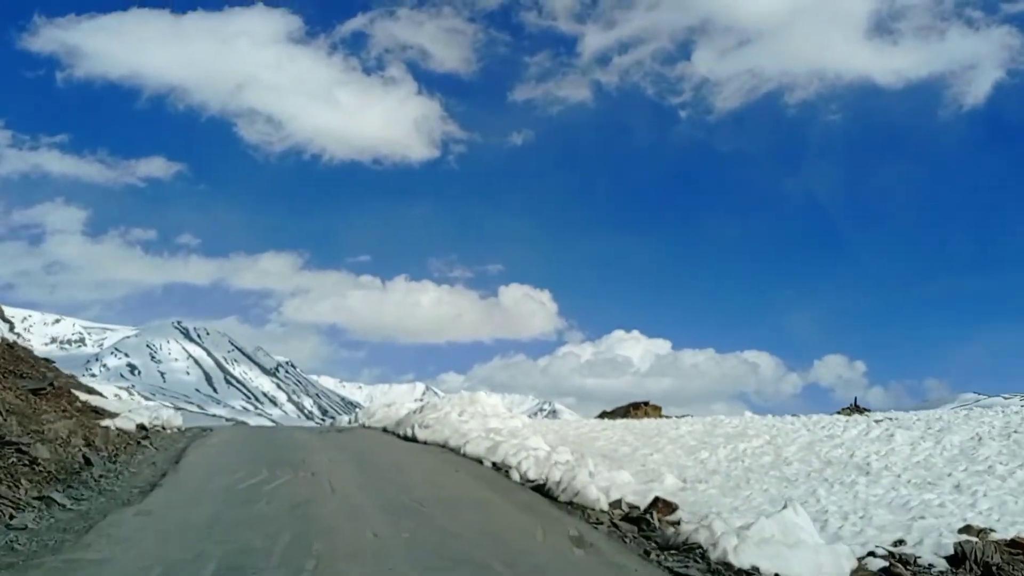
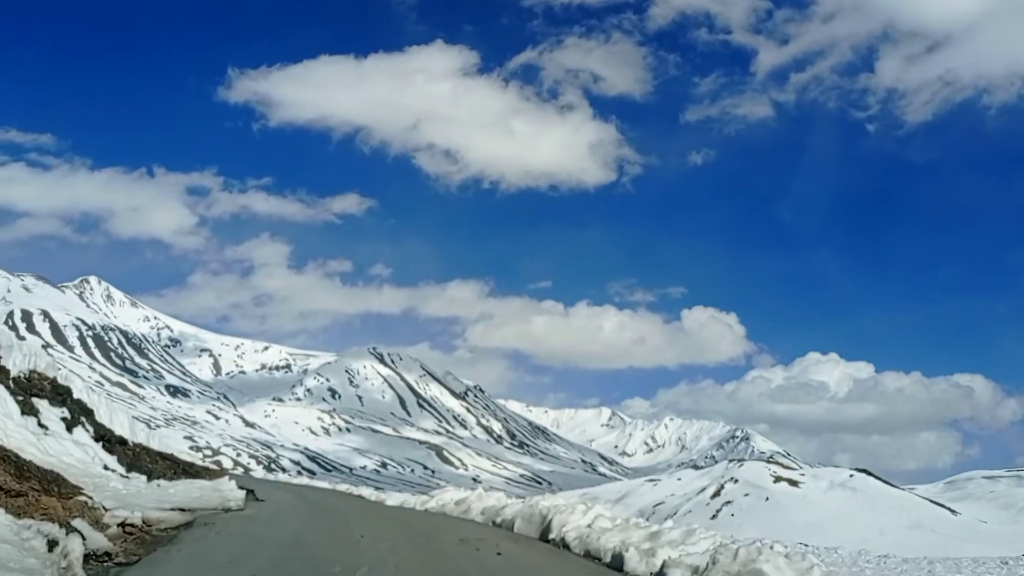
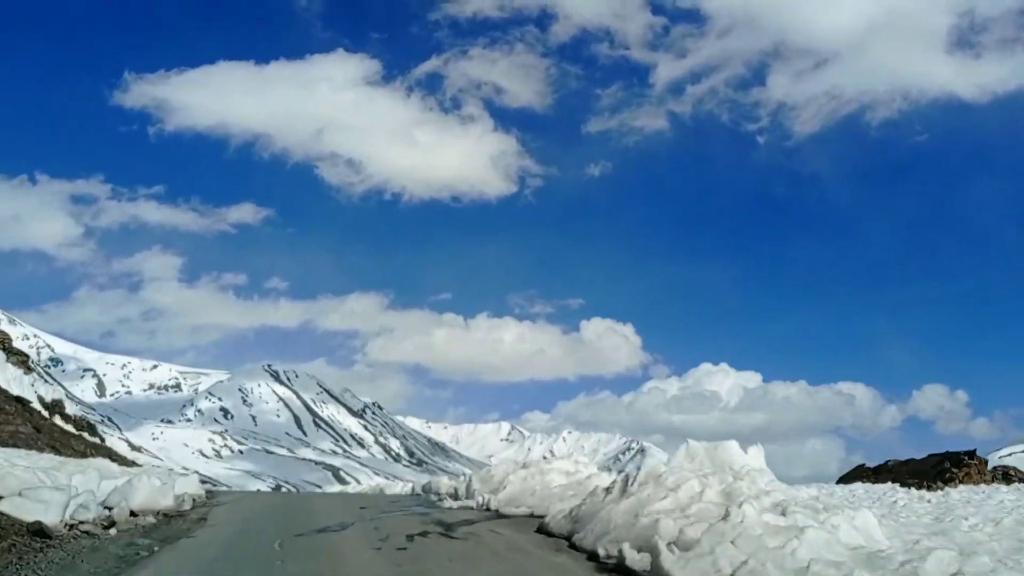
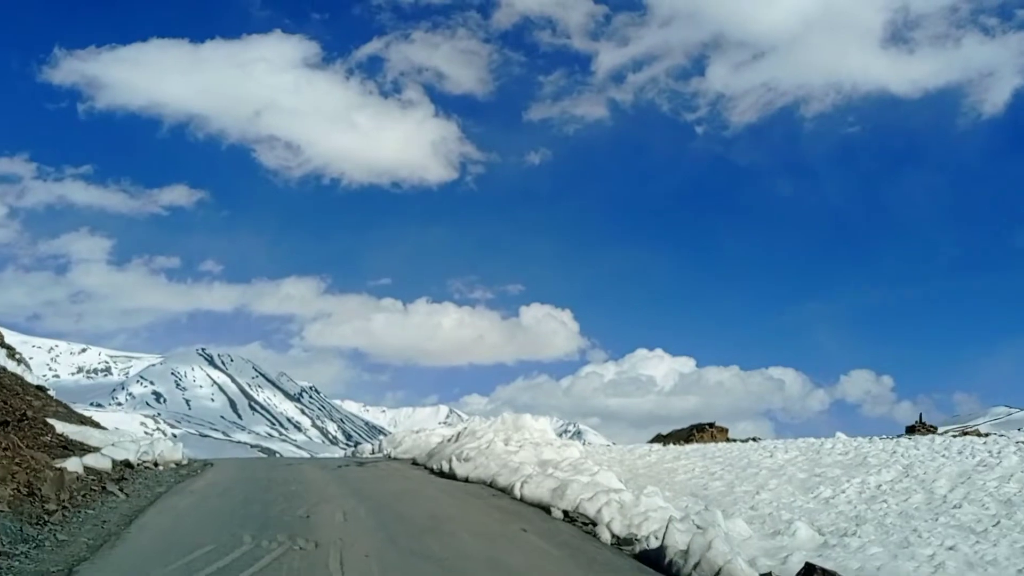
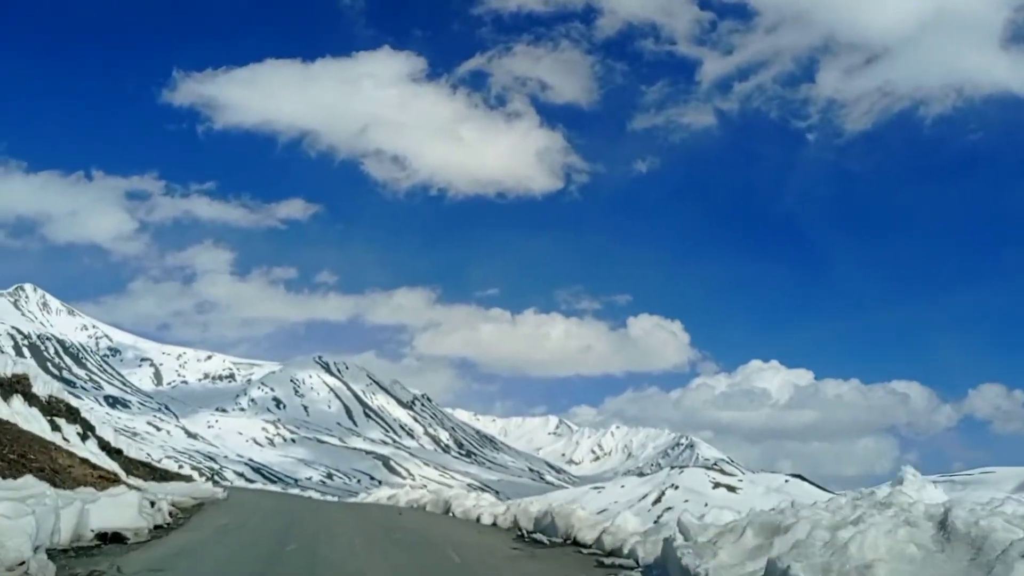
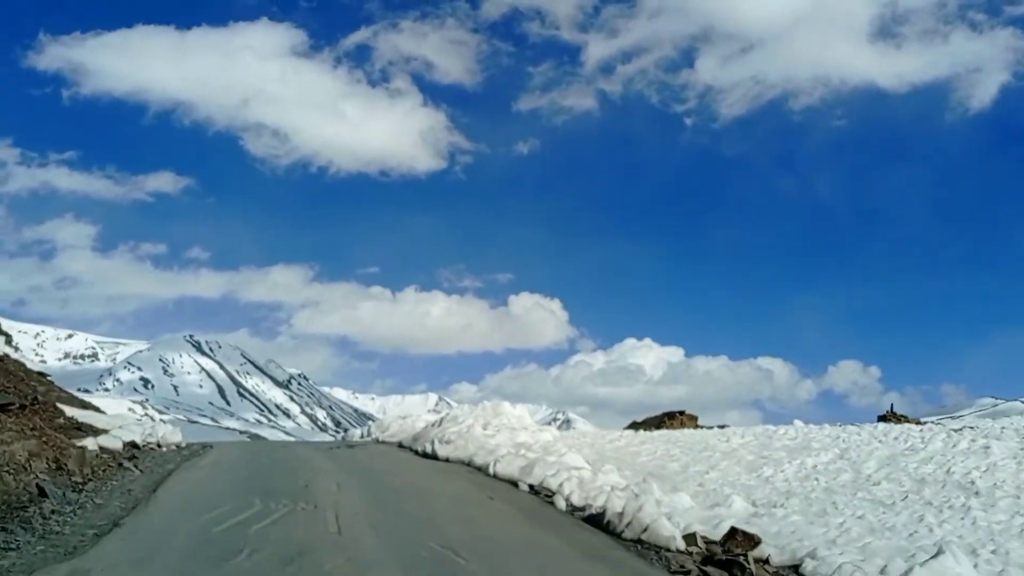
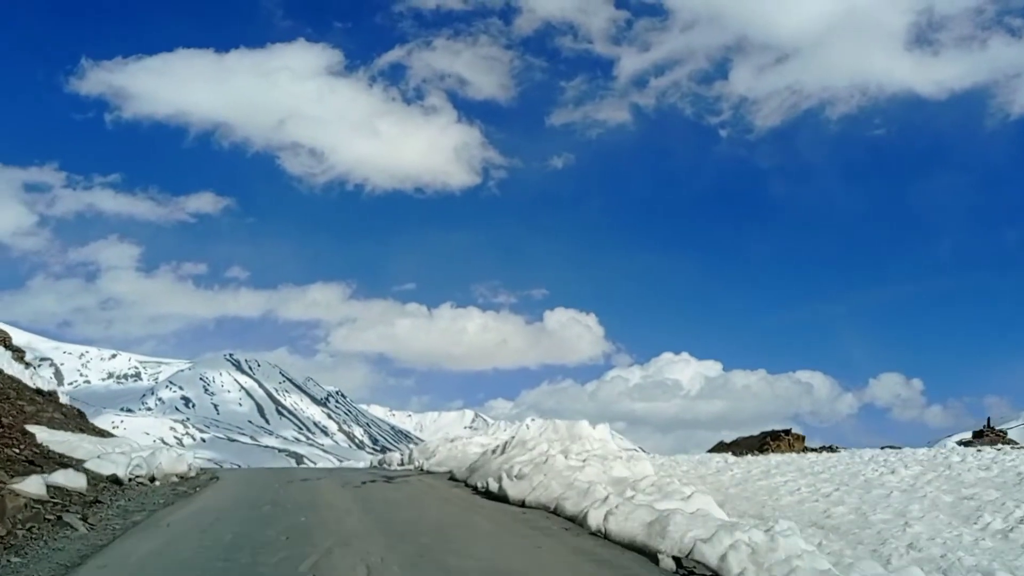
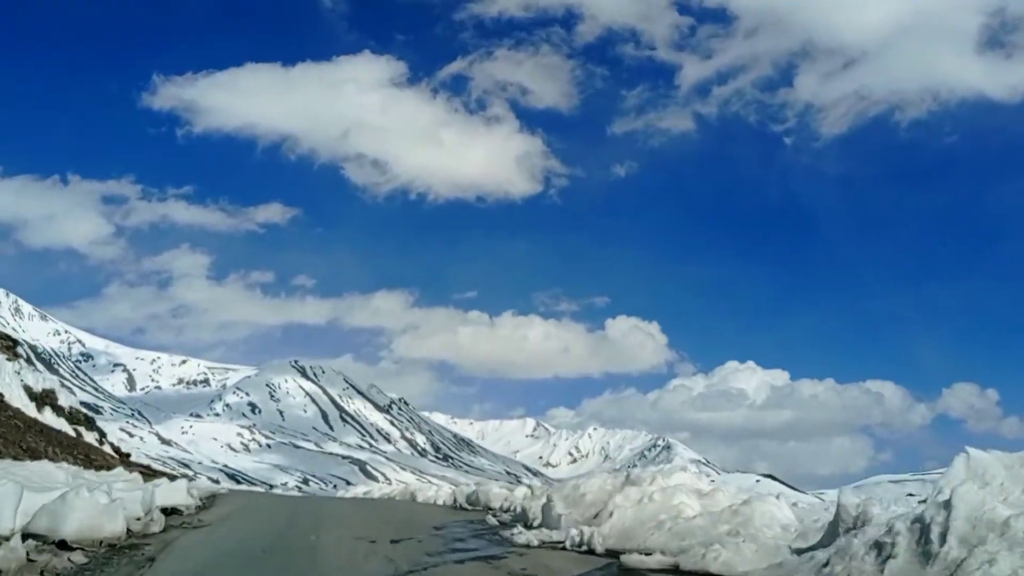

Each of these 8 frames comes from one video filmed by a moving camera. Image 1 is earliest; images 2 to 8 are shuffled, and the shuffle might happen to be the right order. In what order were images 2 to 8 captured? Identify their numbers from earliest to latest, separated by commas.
6, 4, 7, 3, 8, 5, 2
